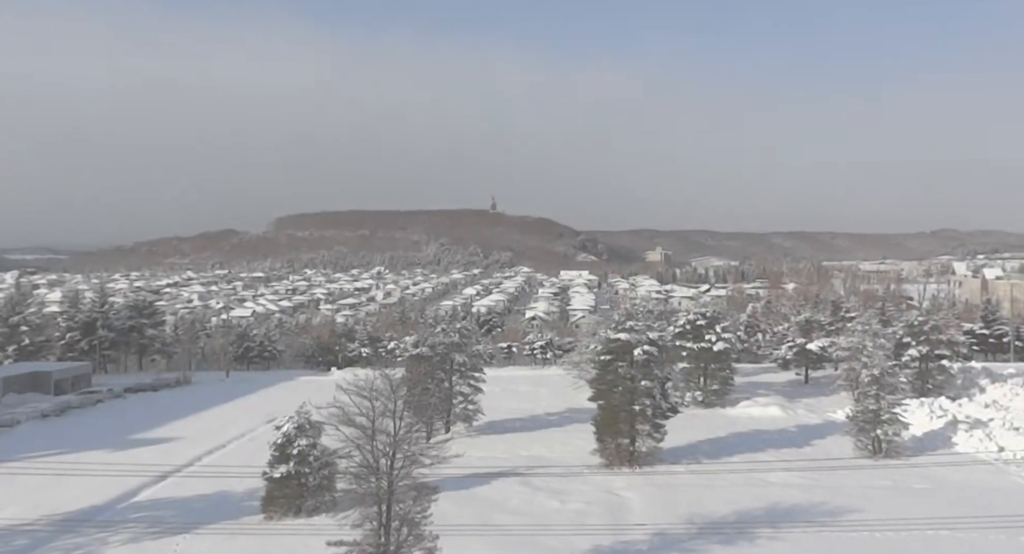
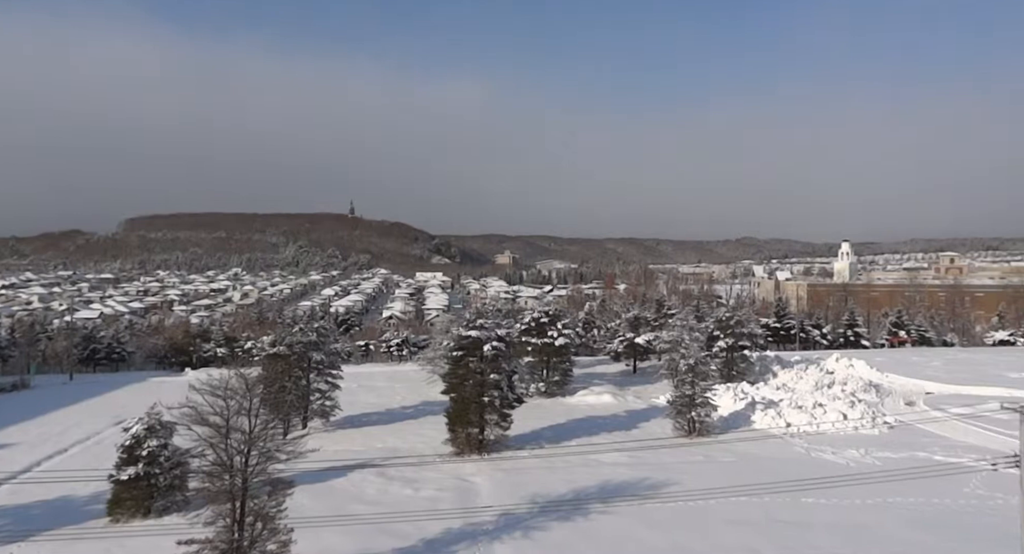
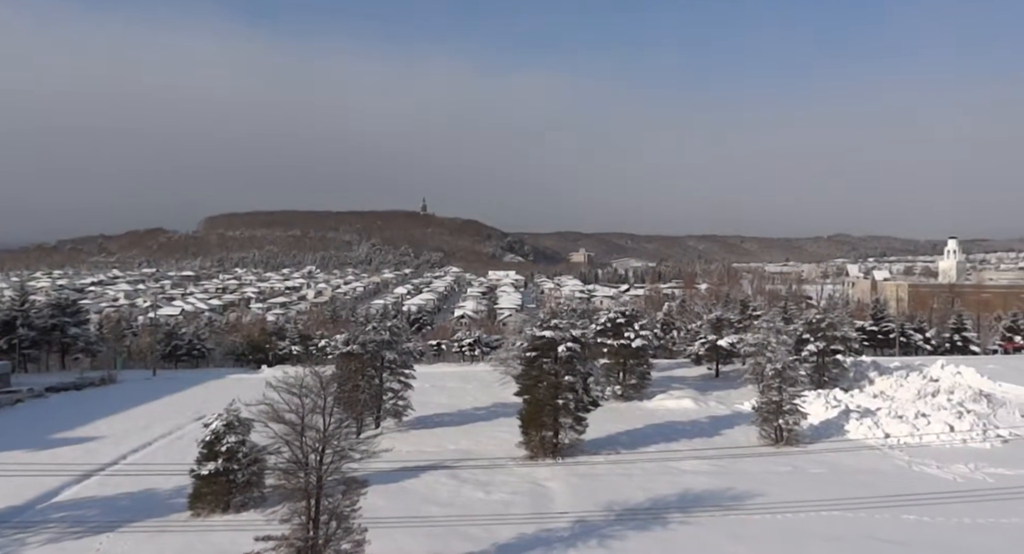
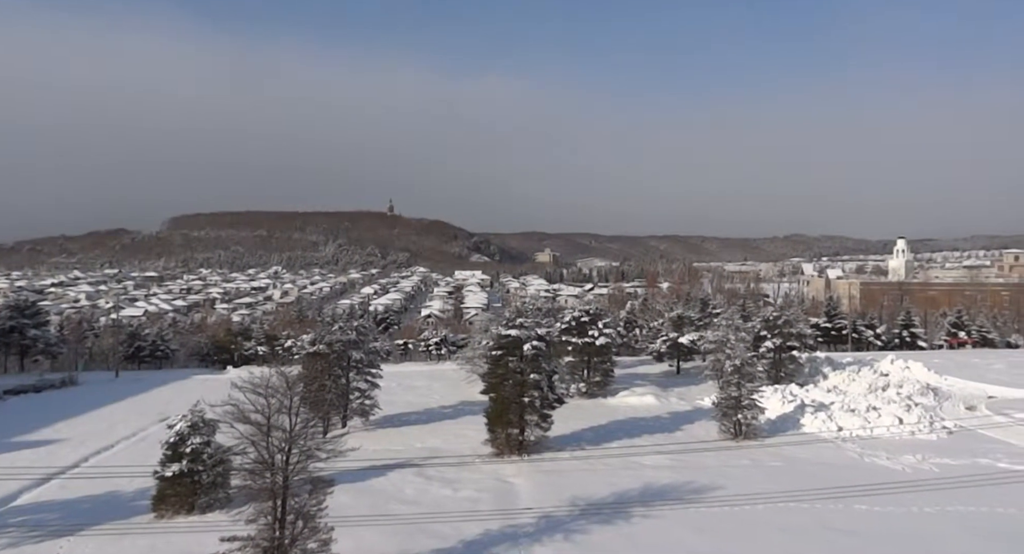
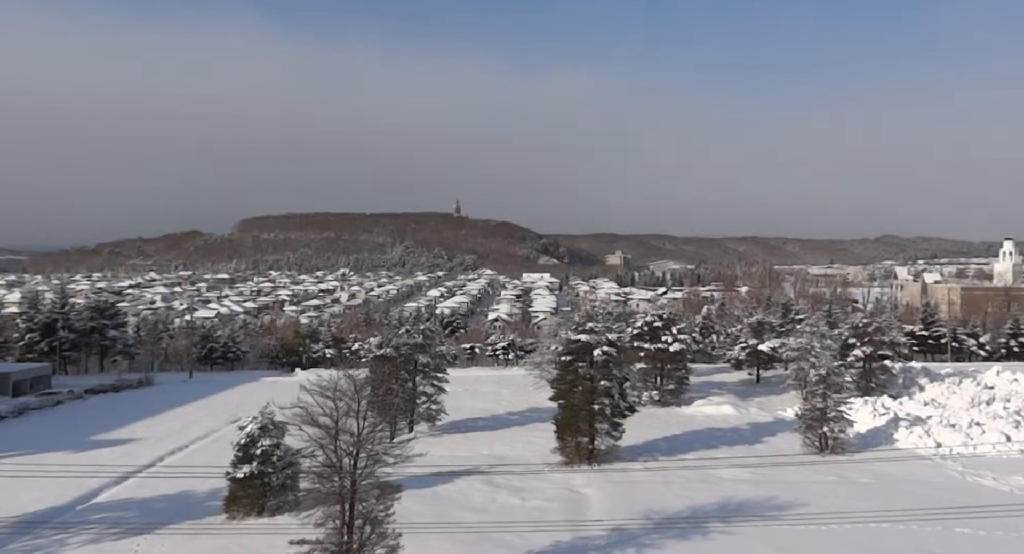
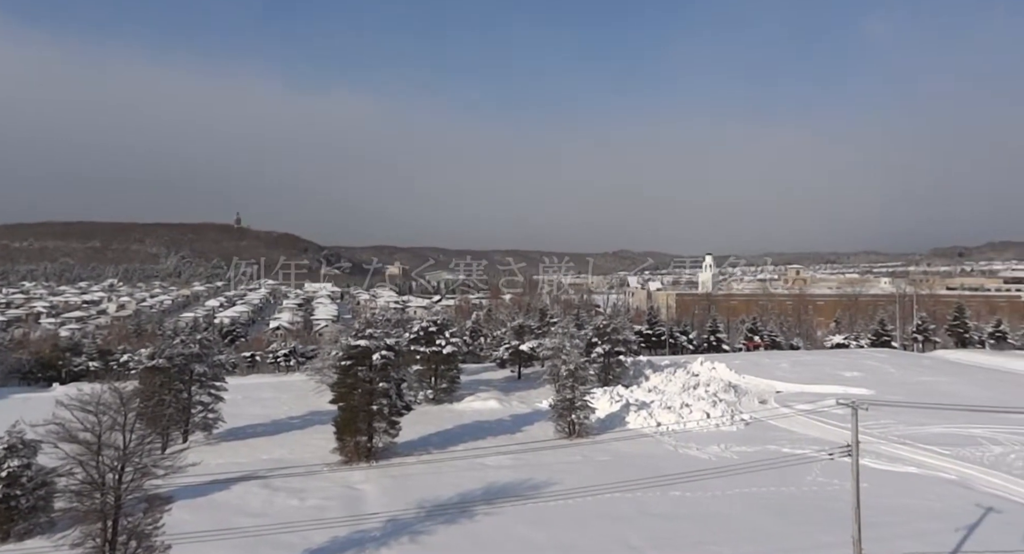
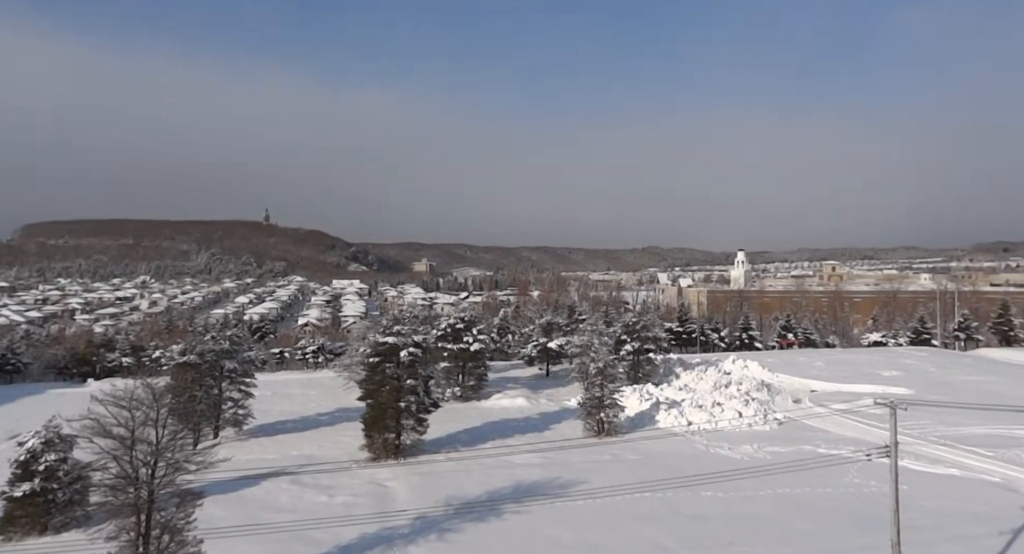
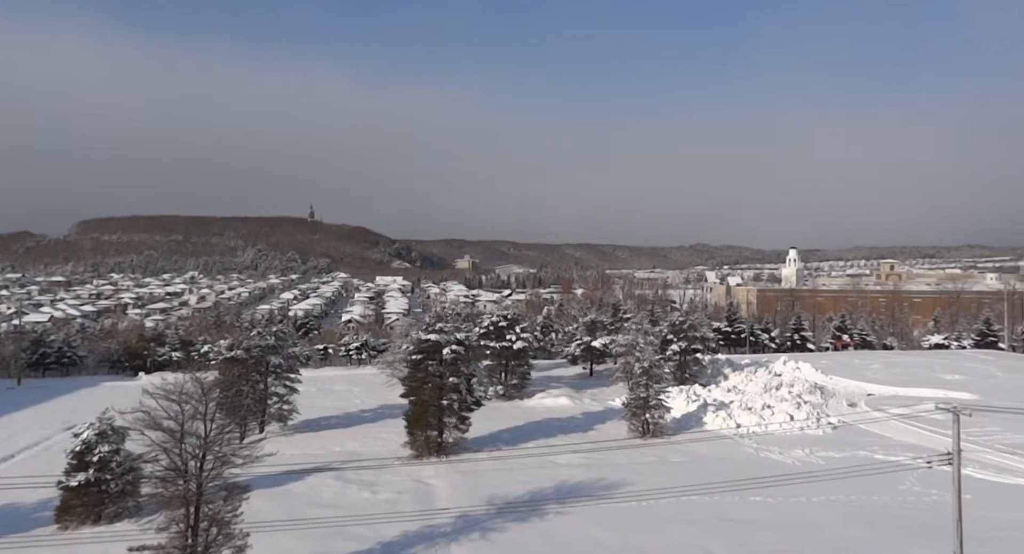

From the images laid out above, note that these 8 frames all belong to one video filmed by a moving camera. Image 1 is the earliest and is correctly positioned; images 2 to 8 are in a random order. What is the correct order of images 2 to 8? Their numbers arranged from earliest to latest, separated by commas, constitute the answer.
5, 3, 4, 2, 8, 7, 6
